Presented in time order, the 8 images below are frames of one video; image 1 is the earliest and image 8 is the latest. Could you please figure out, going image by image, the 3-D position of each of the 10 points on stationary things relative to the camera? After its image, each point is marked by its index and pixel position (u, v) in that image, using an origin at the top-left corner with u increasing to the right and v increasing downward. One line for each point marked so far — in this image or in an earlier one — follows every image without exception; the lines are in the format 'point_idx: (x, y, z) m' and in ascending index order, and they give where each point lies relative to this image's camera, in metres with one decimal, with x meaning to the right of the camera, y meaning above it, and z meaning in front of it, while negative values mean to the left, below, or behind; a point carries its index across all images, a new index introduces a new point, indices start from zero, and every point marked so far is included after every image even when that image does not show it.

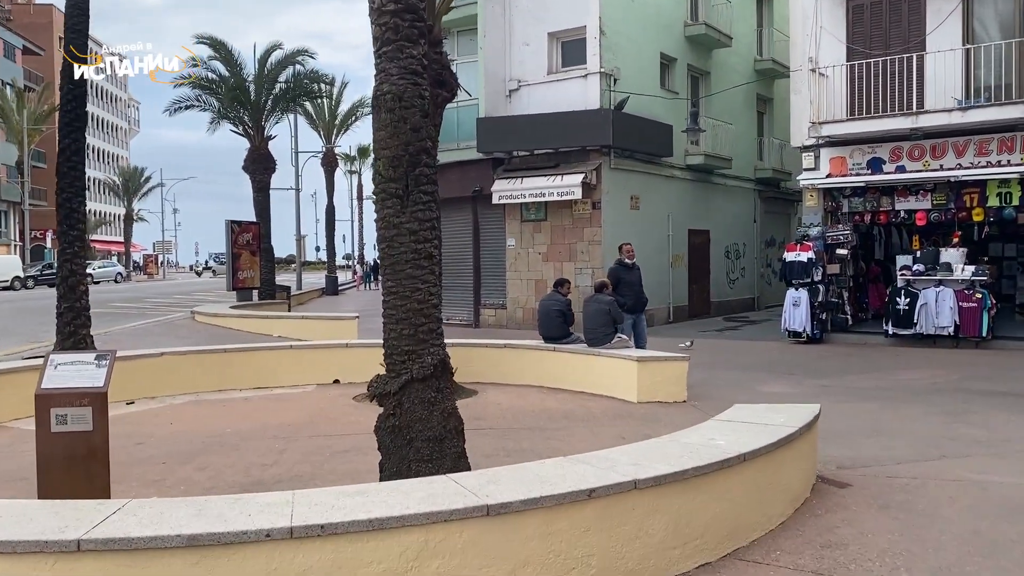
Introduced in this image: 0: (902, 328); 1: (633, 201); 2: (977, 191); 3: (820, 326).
0: (+6.4, -0.7, +14.4) m
1: (+2.7, +1.9, +19.5) m
2: (+7.5, +1.6, +14.2) m
3: (+5.4, -0.7, +15.3) m
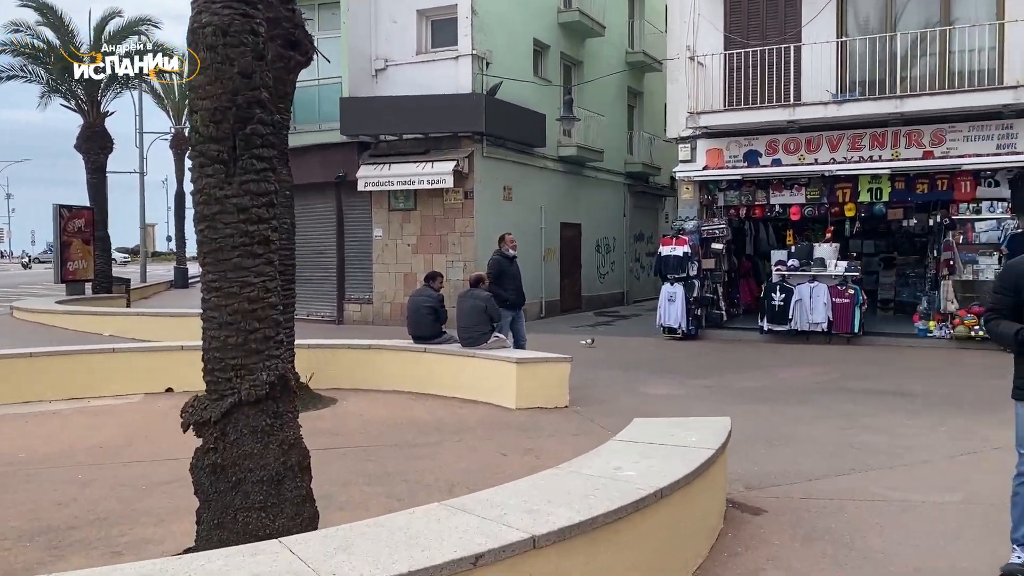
0: (+4.3, -0.6, +14.1) m
1: (-0.1, +2.1, +18.6) m
2: (+5.4, +1.6, +14.1) m
3: (+3.1, -0.6, +14.9) m
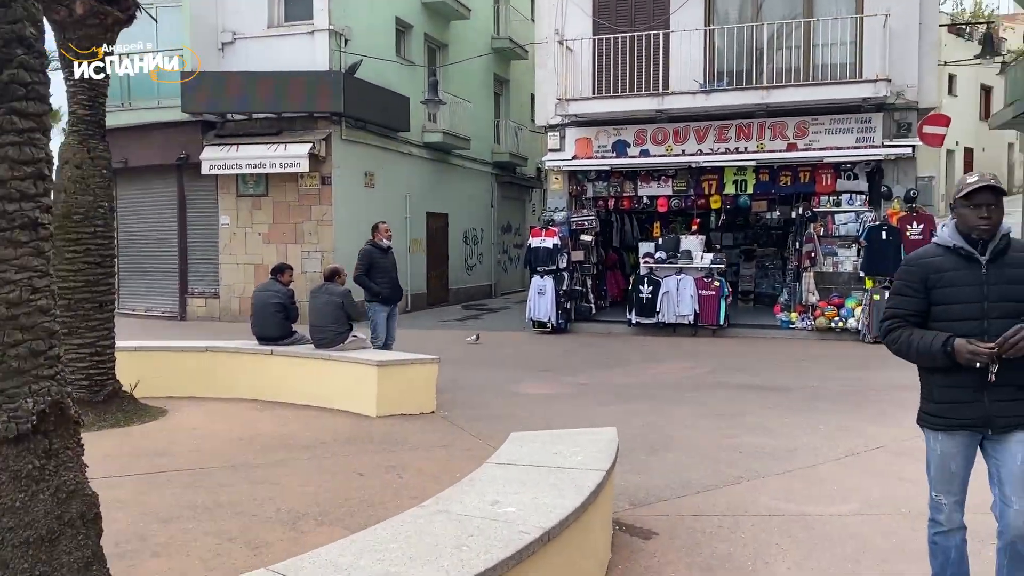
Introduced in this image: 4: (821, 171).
0: (+2.1, -0.5, +13.9) m
1: (-2.9, +2.2, +17.6) m
2: (+3.3, +1.8, +14.0) m
3: (+0.9, -0.5, +14.4) m
4: (+4.7, +1.8, +13.4) m
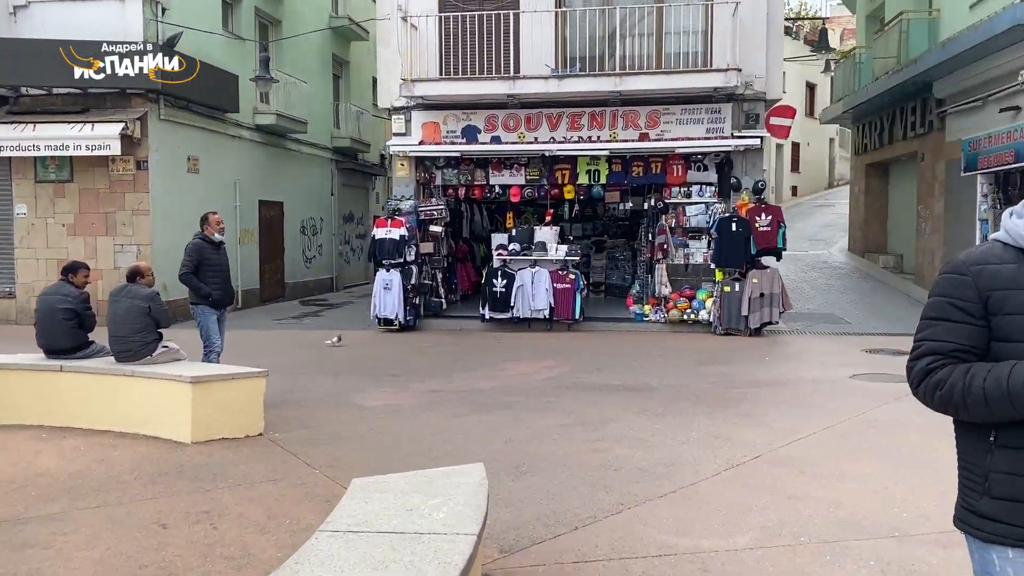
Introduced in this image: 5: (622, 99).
0: (-0.2, -0.4, +13.1) m
1: (-5.8, +2.3, +15.9) m
2: (+0.9, +1.9, +13.4) m
3: (-1.5, -0.4, +13.4) m
4: (+2.4, +1.9, +13.1) m
5: (+1.7, +2.9, +13.2) m
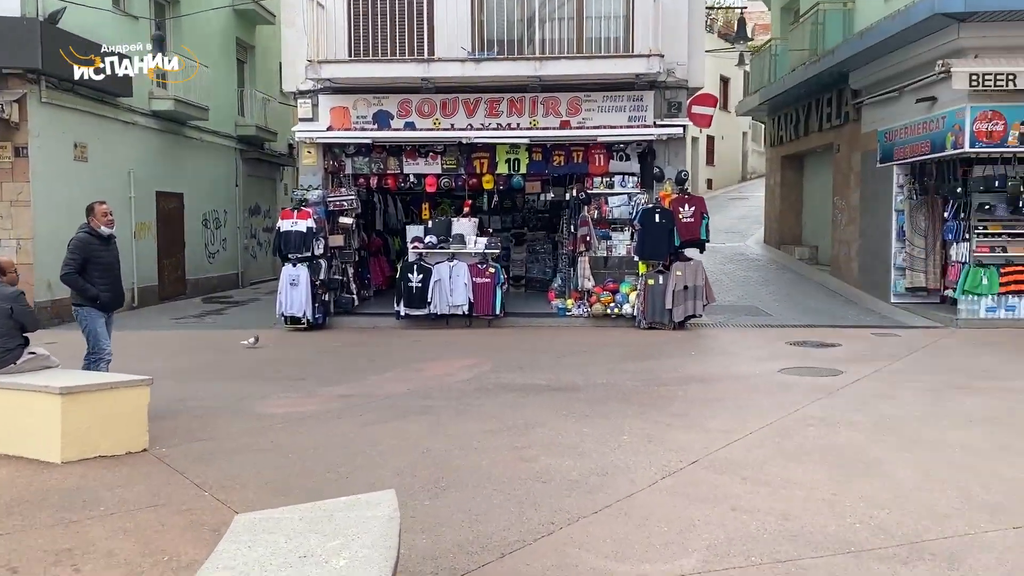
0: (-1.4, -0.3, +12.5) m
1: (-7.3, +2.3, +14.7) m
2: (-0.4, +2.0, +12.8) m
3: (-2.7, -0.3, +12.7) m
4: (+1.2, +2.0, +12.7) m
5: (+0.4, +3.0, +12.7) m
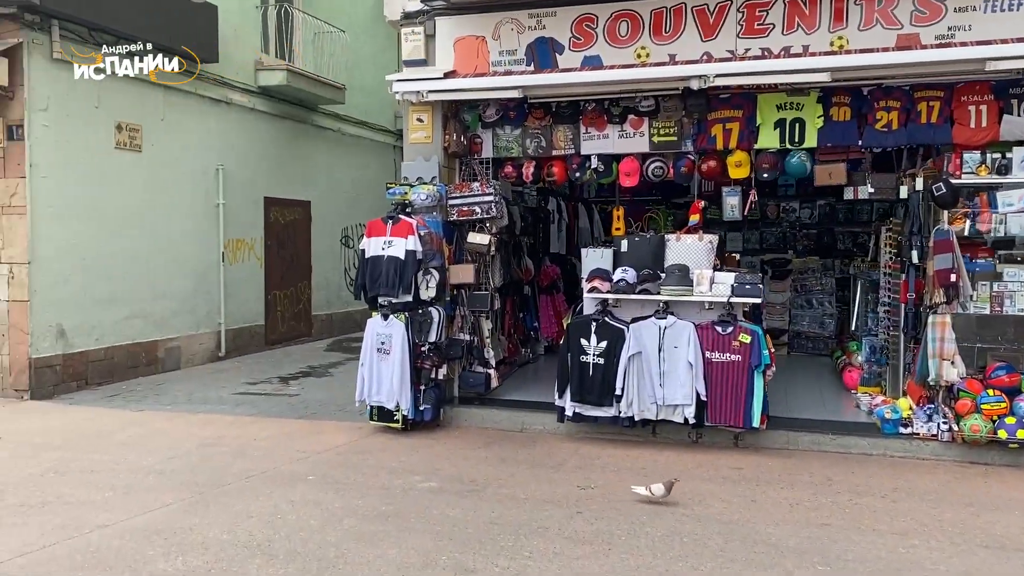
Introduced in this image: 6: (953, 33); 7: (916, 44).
0: (+0.6, -0.9, +6.6) m
1: (-4.5, +1.8, +10.2) m
2: (+1.7, +1.3, +6.7) m
3: (-0.6, -0.9, +7.1) m
4: (+3.2, +1.3, +6.2) m
5: (+2.5, +2.3, +6.4) m
6: (+3.1, +1.8, +6.2) m
7: (+2.9, +1.7, +6.2) m
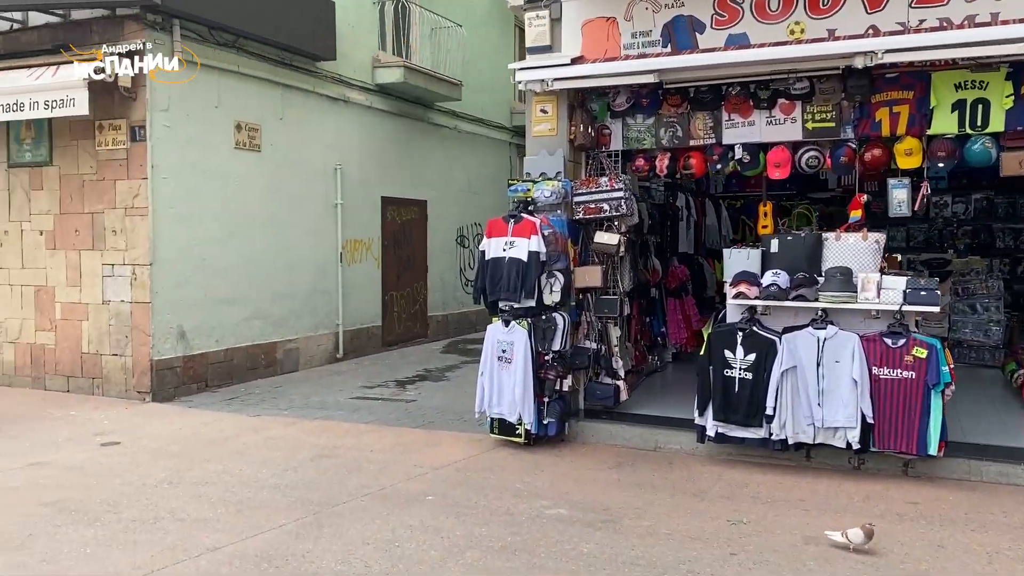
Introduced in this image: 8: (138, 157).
0: (+1.5, -0.9, +5.9) m
1: (-3.0, +1.8, +10.2) m
2: (+2.7, +1.3, +5.9) m
3: (+0.3, -0.9, +6.6) m
4: (+4.1, +1.3, +5.2) m
5: (+3.4, +2.3, +5.5) m
6: (+4.0, +1.7, +5.2) m
7: (+3.7, +1.7, +5.2) m
8: (-3.7, +1.3, +9.0) m
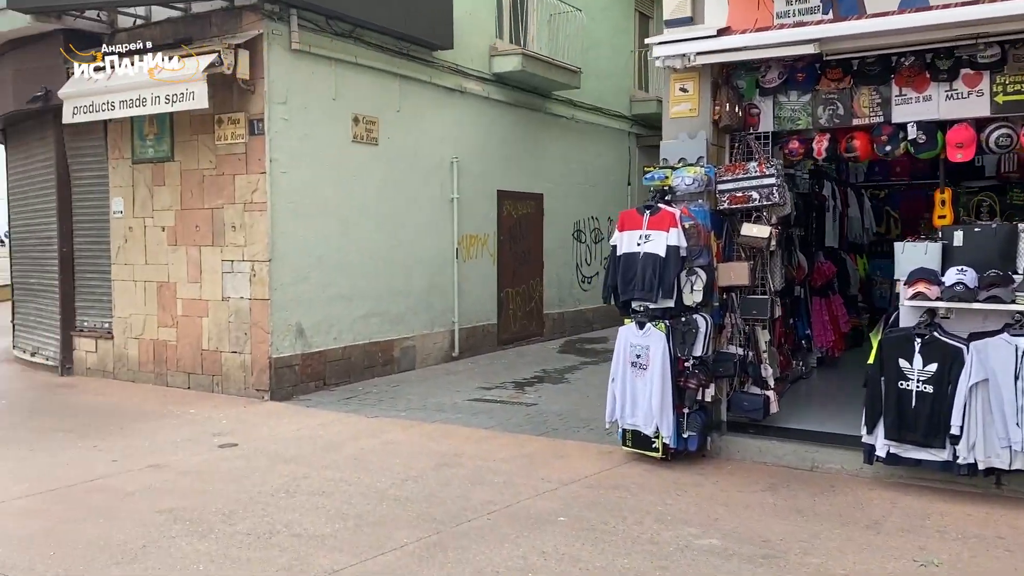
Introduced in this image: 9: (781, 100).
0: (+2.4, -0.9, +5.2) m
1: (-1.6, +1.8, +9.9) m
2: (+3.5, +1.3, +5.0) m
3: (+1.3, -0.9, +6.0) m
4: (+4.8, +1.3, +4.1) m
5: (+4.2, +2.3, +4.5) m
6: (+4.7, +1.7, +4.1) m
7: (+4.5, +1.7, +4.2) m
8: (-2.5, +1.4, +8.8) m
9: (+1.9, +1.3, +6.1) m
